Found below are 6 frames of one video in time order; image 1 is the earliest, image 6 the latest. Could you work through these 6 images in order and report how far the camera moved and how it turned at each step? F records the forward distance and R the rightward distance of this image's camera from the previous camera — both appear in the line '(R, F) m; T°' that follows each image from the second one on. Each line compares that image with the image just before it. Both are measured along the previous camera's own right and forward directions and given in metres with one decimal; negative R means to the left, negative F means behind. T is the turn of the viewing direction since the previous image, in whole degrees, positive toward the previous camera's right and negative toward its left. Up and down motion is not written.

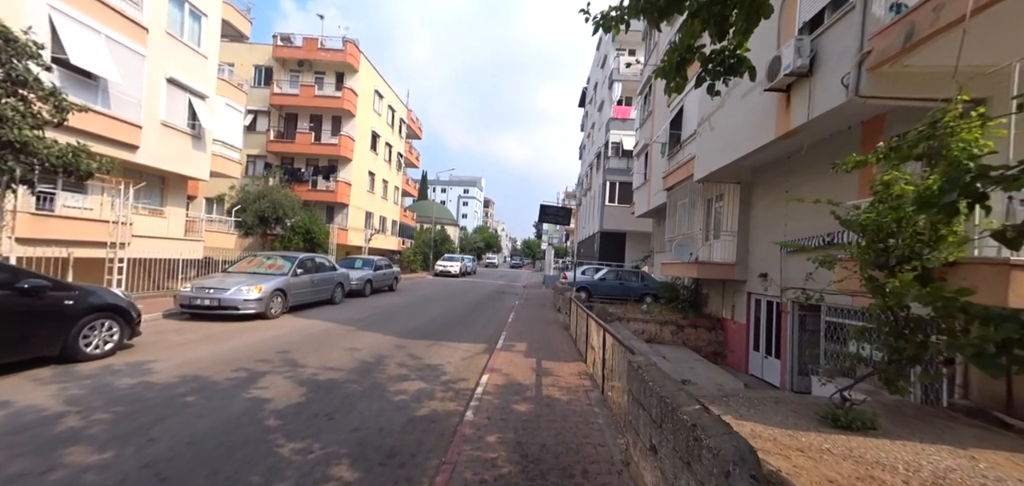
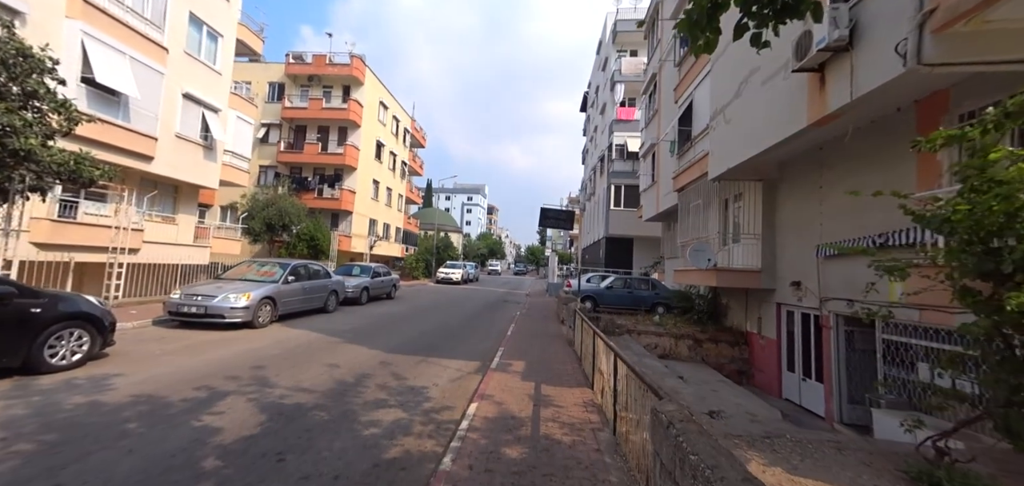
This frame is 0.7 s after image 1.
(+0.1, +0.7) m; -1°
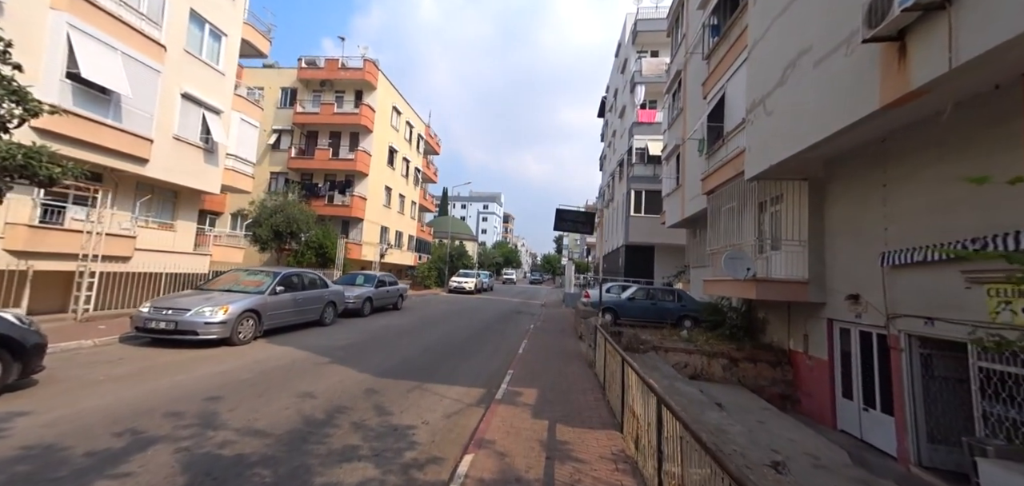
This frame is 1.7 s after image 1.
(+0.1, +0.9) m; -2°
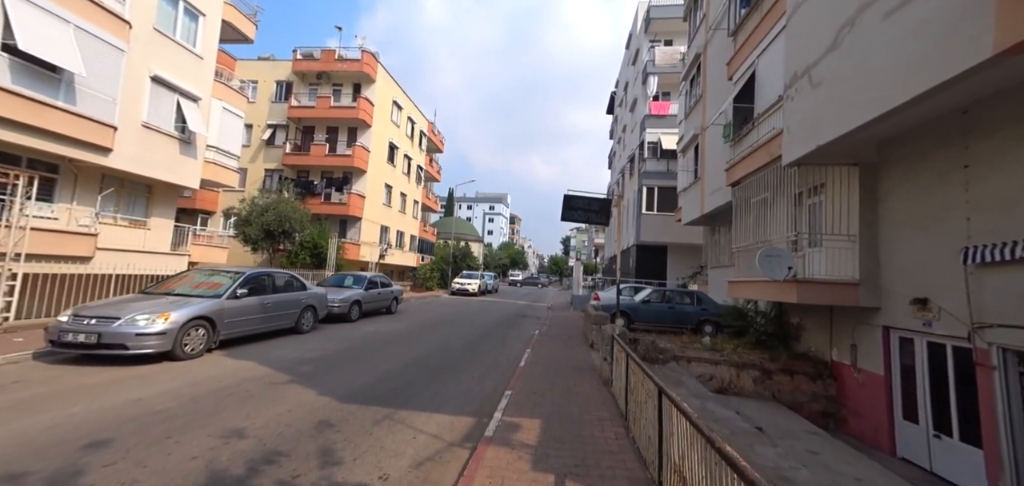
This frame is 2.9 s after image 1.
(+0.1, +1.1) m; -1°
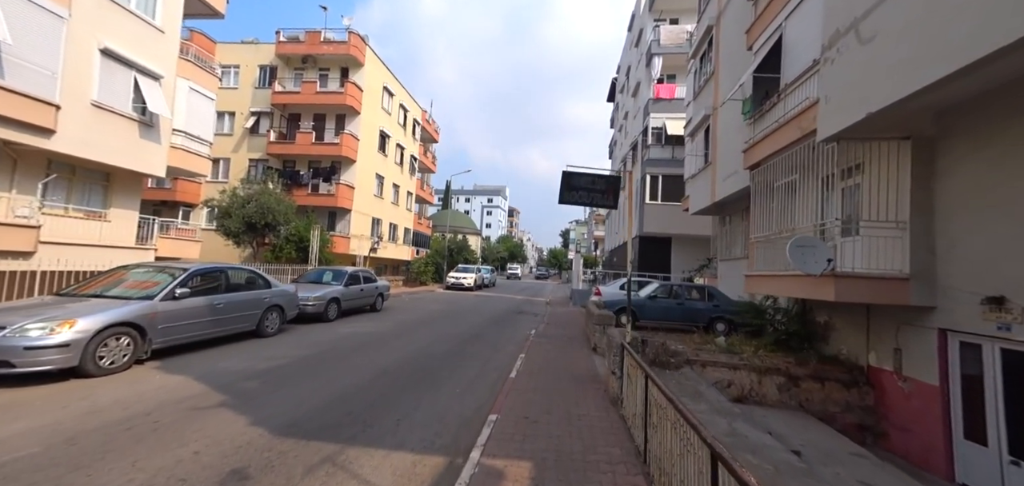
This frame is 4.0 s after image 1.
(+0.2, +1.0) m; 0°
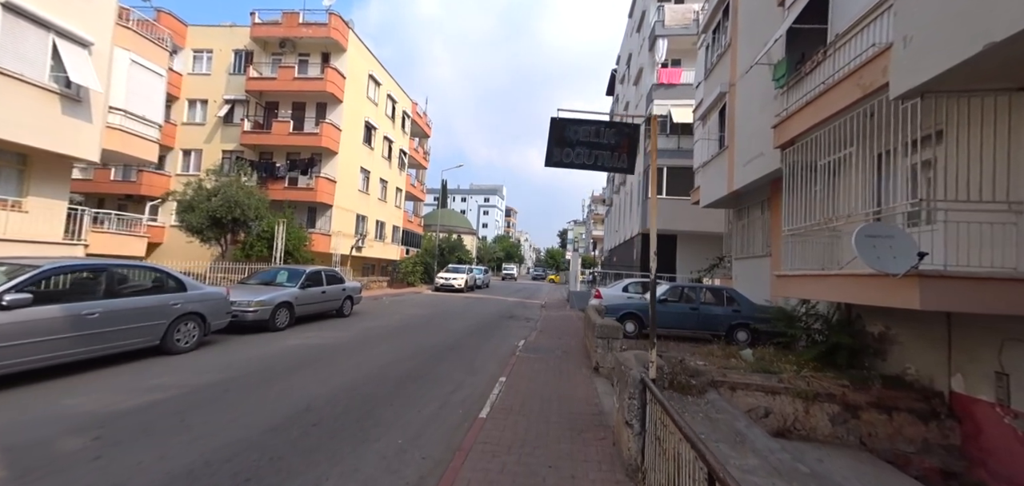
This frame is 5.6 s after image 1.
(+0.3, +1.6) m; 0°
